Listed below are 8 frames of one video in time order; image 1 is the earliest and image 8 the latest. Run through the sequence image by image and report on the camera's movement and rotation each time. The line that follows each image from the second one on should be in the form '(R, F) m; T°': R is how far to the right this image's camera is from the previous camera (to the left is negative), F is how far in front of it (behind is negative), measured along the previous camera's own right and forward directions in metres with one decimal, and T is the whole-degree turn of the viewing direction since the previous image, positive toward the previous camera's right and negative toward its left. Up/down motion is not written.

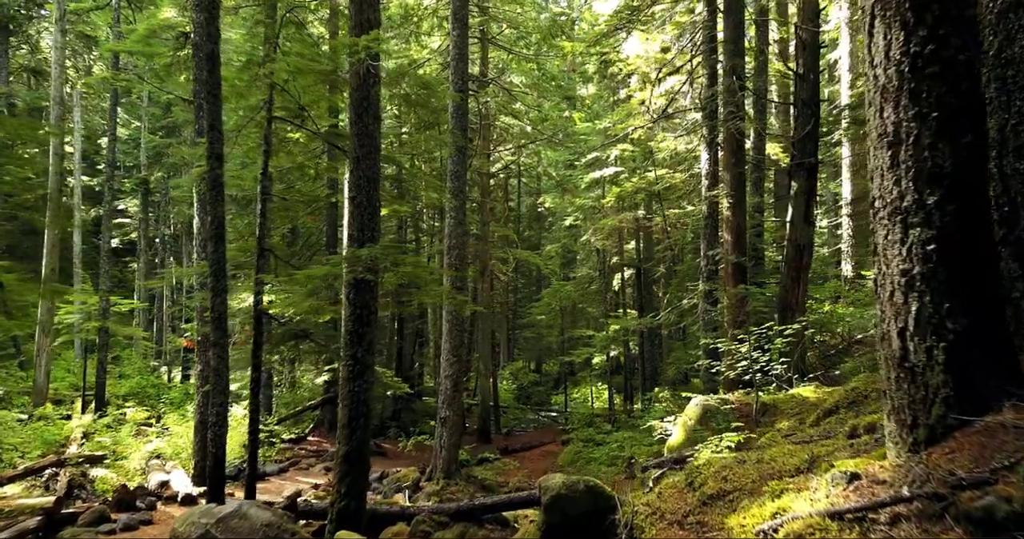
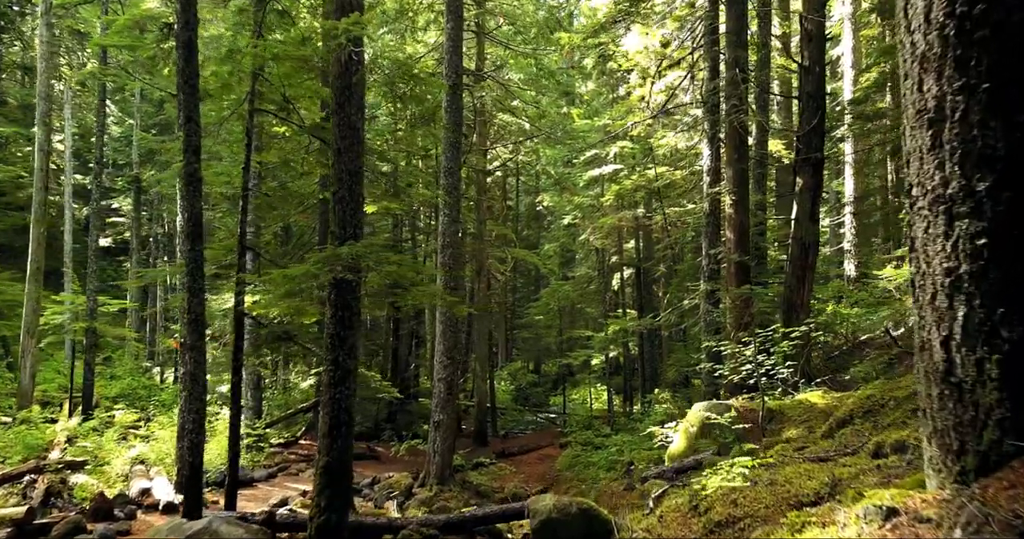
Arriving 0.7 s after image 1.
(+0.1, +0.4) m; 0°
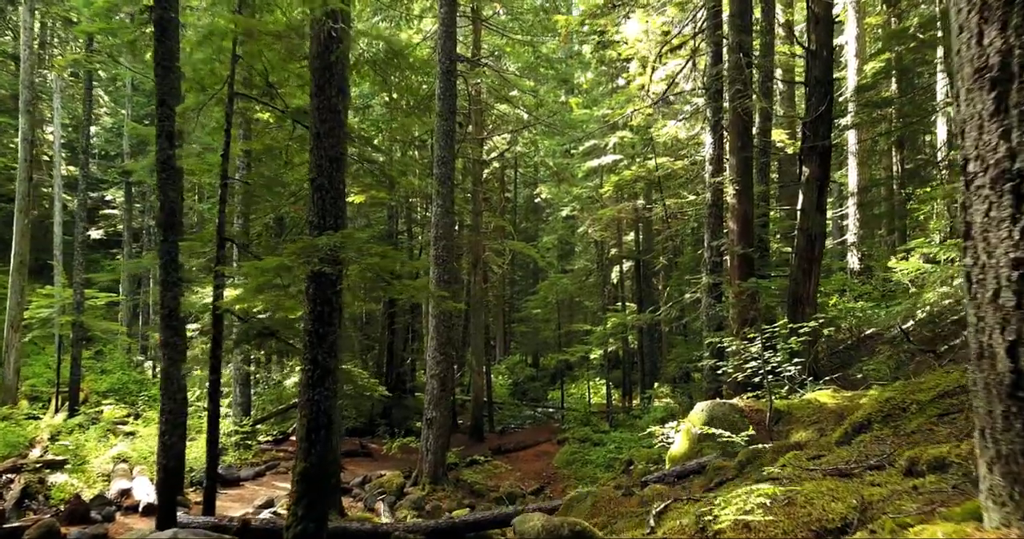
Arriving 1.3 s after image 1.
(+0.1, +0.4) m; 0°
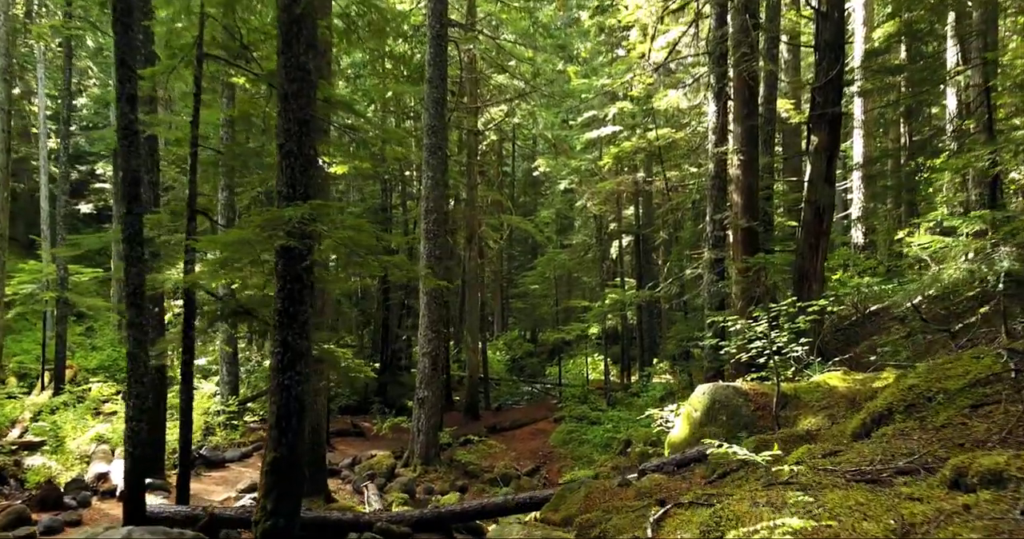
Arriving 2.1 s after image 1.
(+0.1, +0.5) m; 0°
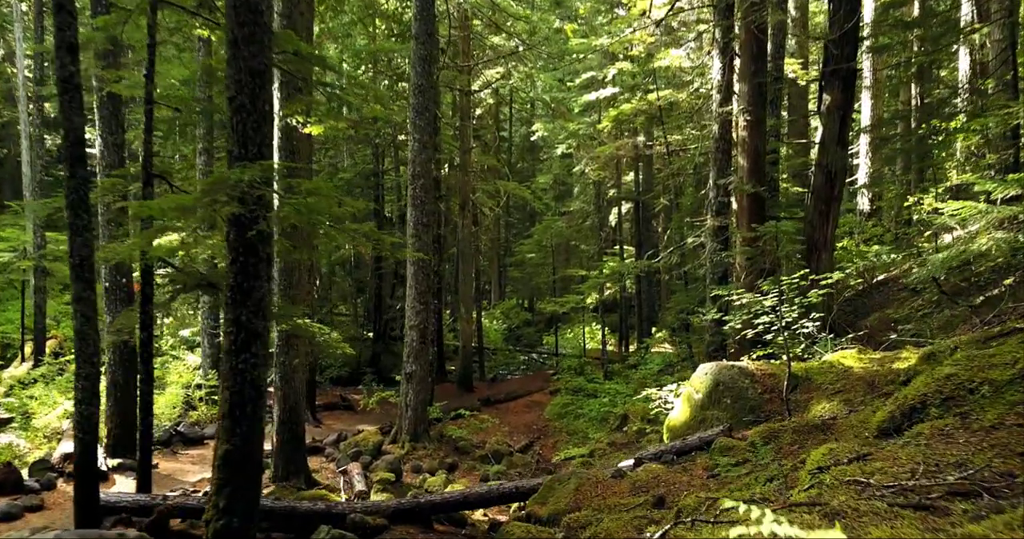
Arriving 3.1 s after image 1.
(+0.1, +0.6) m; 0°
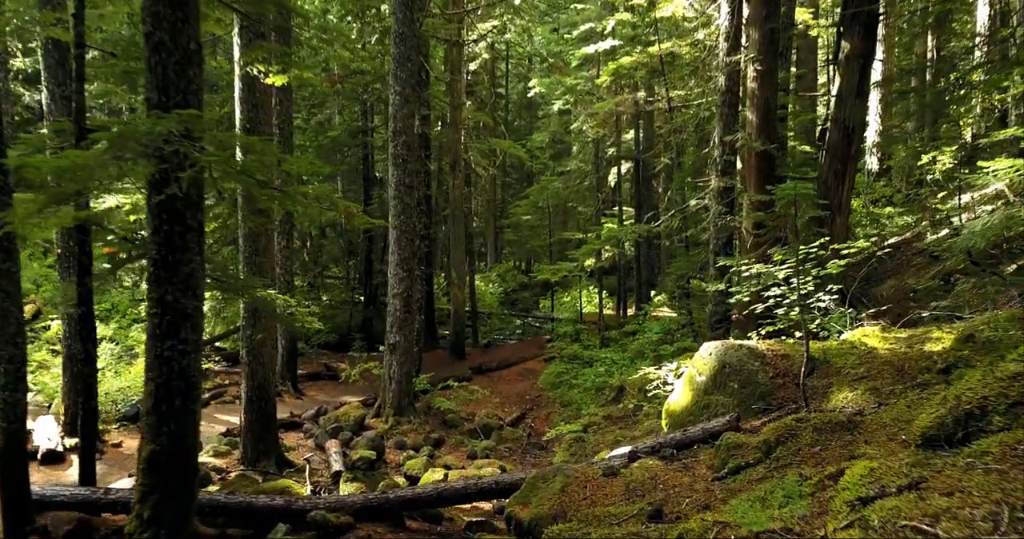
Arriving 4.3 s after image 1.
(+0.2, +0.7) m; 0°
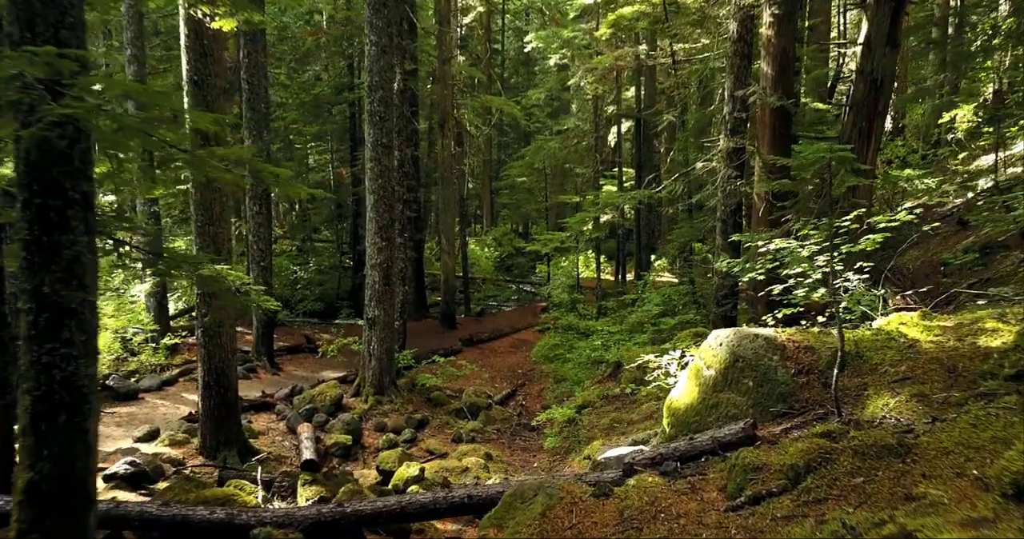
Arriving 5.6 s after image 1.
(+0.2, +0.8) m; 0°
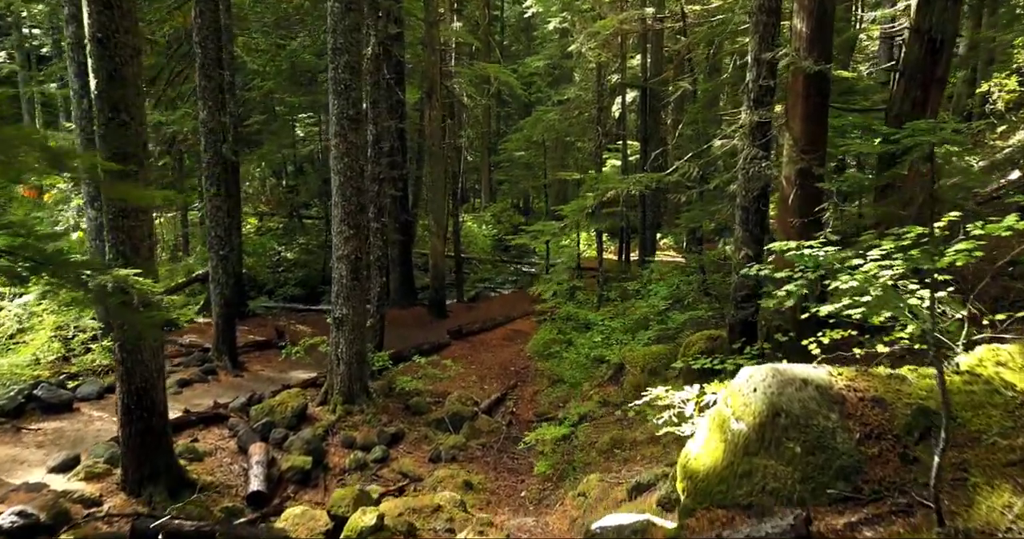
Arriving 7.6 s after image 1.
(+0.2, +1.2) m; 0°
